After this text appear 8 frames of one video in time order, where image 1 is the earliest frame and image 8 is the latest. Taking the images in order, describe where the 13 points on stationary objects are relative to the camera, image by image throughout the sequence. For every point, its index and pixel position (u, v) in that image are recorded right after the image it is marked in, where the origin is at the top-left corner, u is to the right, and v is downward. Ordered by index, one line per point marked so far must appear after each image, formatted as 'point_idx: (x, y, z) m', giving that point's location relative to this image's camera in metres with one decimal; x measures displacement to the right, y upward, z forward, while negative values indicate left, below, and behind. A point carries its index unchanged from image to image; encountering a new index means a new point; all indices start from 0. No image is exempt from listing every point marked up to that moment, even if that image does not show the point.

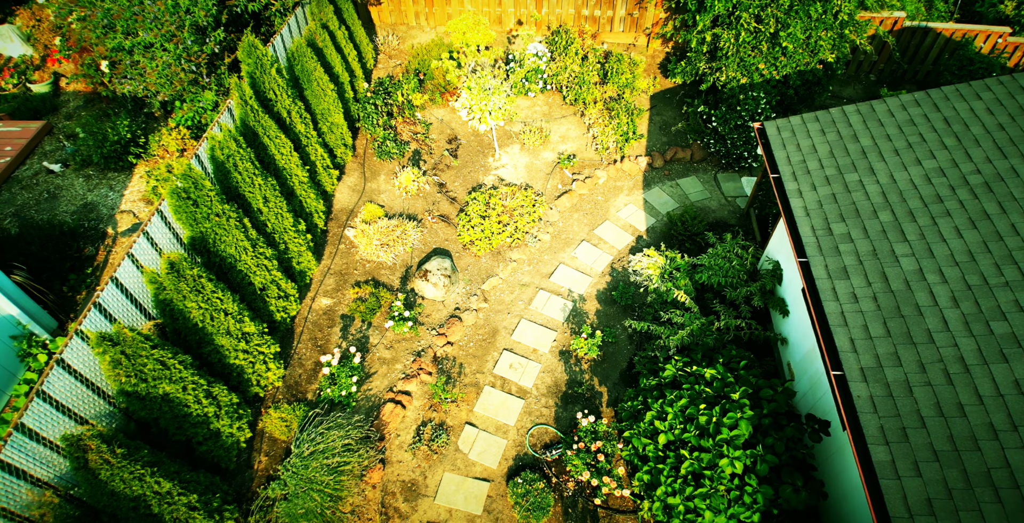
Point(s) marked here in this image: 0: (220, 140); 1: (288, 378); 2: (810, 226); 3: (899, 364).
0: (-3.3, +1.4, +6.3) m
1: (-3.0, -1.5, +7.3) m
2: (+3.2, +0.4, +5.9) m
3: (+3.3, -0.9, +4.7) m
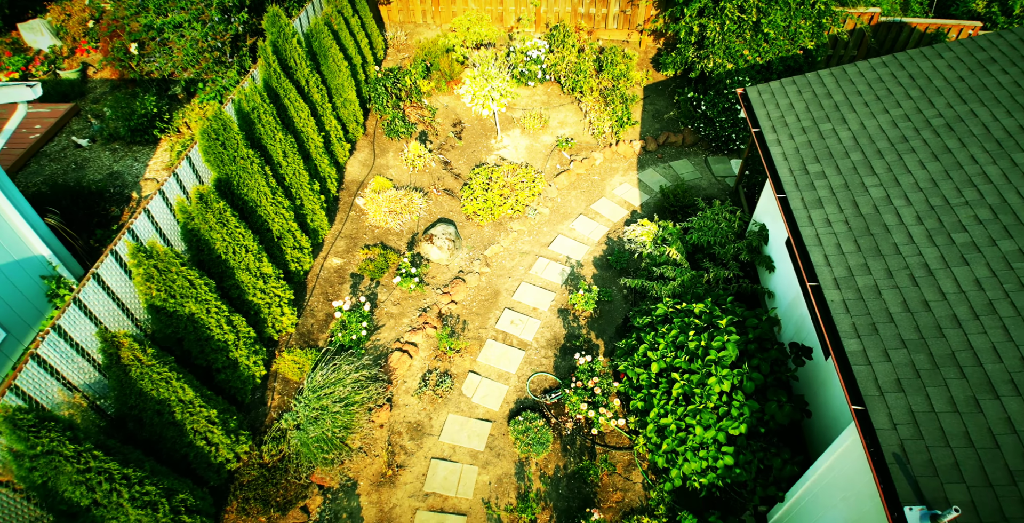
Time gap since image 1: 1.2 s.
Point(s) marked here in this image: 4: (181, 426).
0: (-3.3, +2.1, +6.9) m
1: (-3.0, -0.9, +7.7) m
2: (+3.2, +1.1, +6.4) m
3: (+3.4, -0.1, +5.2) m
4: (-3.3, -1.7, +5.5) m
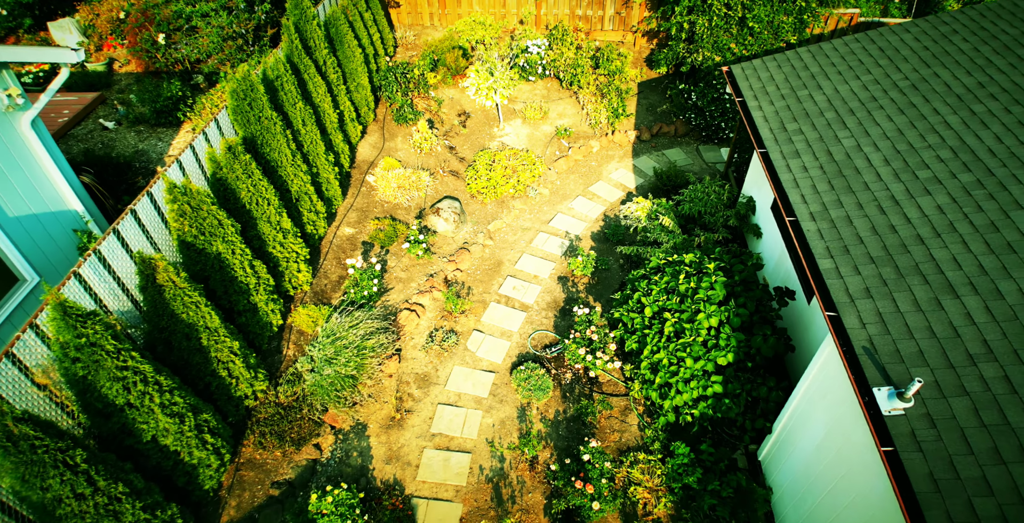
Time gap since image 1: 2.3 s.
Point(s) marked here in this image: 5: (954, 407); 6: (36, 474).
0: (-3.3, +2.7, +7.5) m
1: (-2.9, -0.4, +8.1) m
2: (+3.3, +1.7, +7.0) m
3: (+3.4, +0.6, +5.7) m
4: (-3.3, -1.0, +5.9) m
5: (+3.2, -1.1, +3.9) m
6: (-3.6, -1.6, +4.1) m
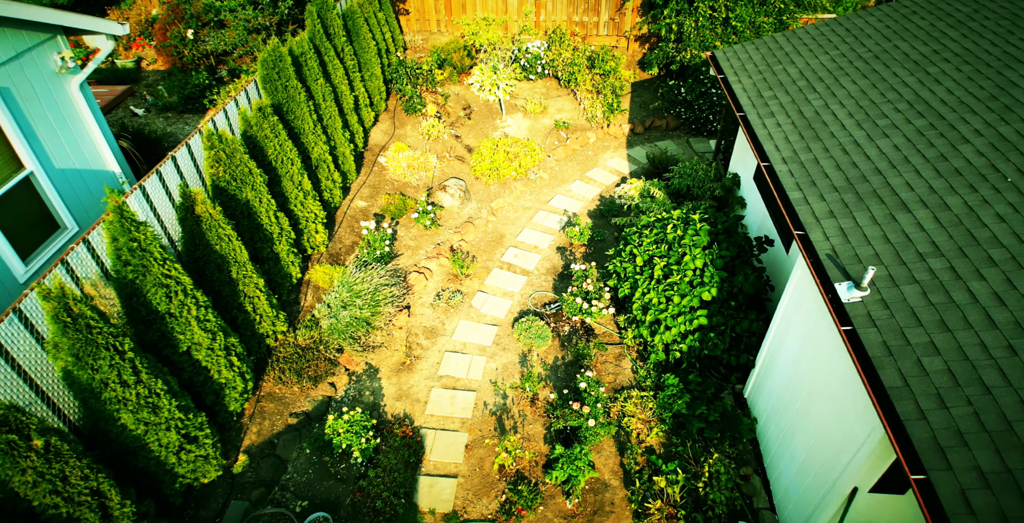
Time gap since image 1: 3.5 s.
0: (-3.2, +3.3, +8.3) m
1: (-2.9, +0.2, +8.7) m
2: (+3.3, +2.3, +7.7) m
3: (+3.4, +1.3, +6.3) m
4: (-3.3, -0.3, +6.5) m
5: (+3.2, -0.3, +4.5) m
6: (-3.5, -0.8, +4.6) m
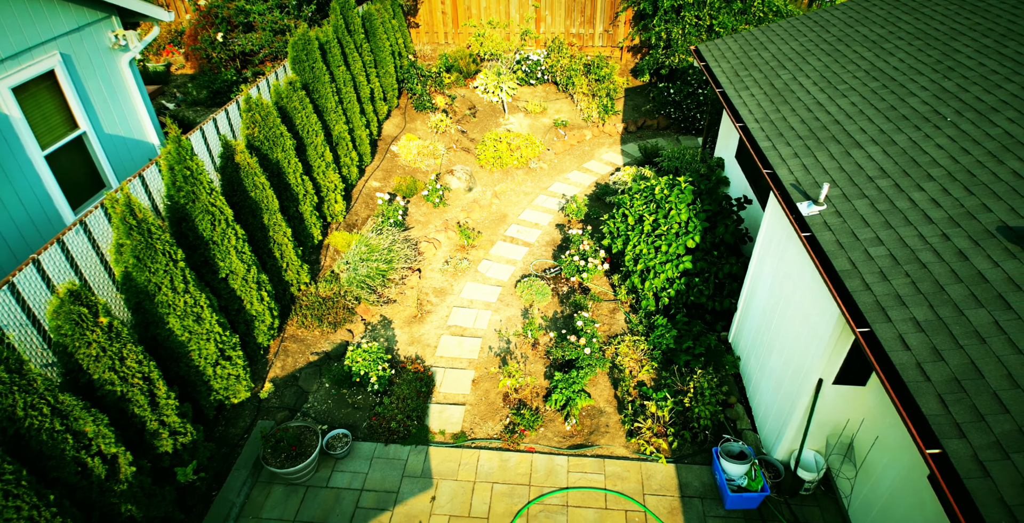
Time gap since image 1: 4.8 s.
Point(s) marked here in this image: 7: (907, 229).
0: (-3.2, +3.8, +9.2) m
1: (-2.8, +0.7, +9.5) m
2: (+3.4, +2.9, +8.6) m
3: (+3.5, +1.9, +7.2) m
4: (-3.2, +0.4, +7.2) m
5: (+3.3, +0.5, +5.2) m
6: (-3.5, 0.0, +5.3) m
7: (+3.5, +0.3, +4.8) m
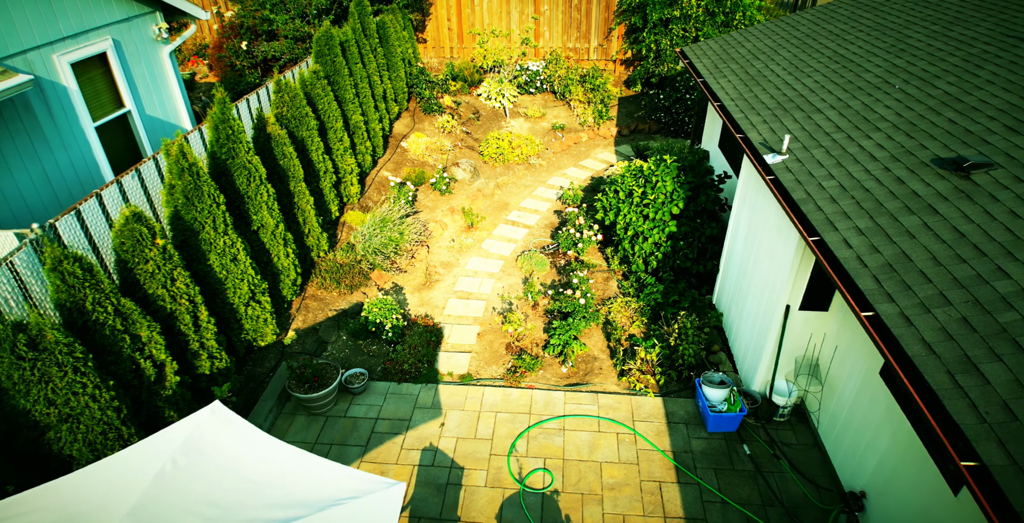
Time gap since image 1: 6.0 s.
0: (-3.1, +4.2, +10.2) m
1: (-2.8, +1.1, +10.2) m
2: (+3.4, +3.3, +9.5) m
3: (+3.5, +2.5, +8.0) m
4: (-3.2, +0.9, +8.0) m
5: (+3.3, +1.2, +6.0) m
6: (-3.5, +0.7, +6.0) m
7: (+3.5, +1.0, +5.6) m
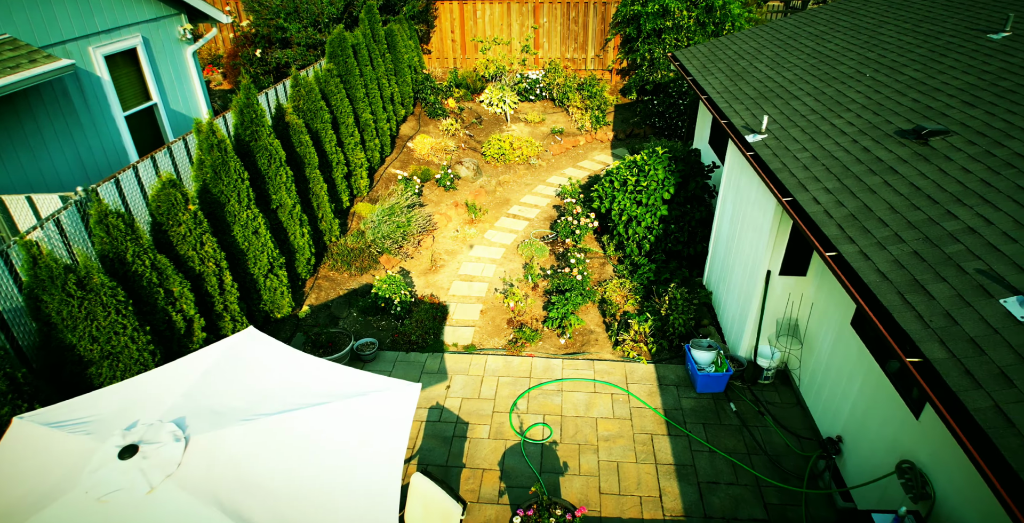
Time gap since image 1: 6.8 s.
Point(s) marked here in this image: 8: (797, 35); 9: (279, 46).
0: (-3.1, +4.4, +10.8) m
1: (-2.8, +1.3, +10.8) m
2: (+3.4, +3.5, +10.2) m
3: (+3.5, +2.7, +8.6) m
4: (-3.2, +1.2, +8.5) m
5: (+3.3, +1.5, +6.6) m
6: (-3.4, +1.1, +6.5) m
7: (+3.5, +1.3, +6.1) m
8: (+5.1, +4.1, +9.9) m
9: (-5.8, +5.4, +13.7) m
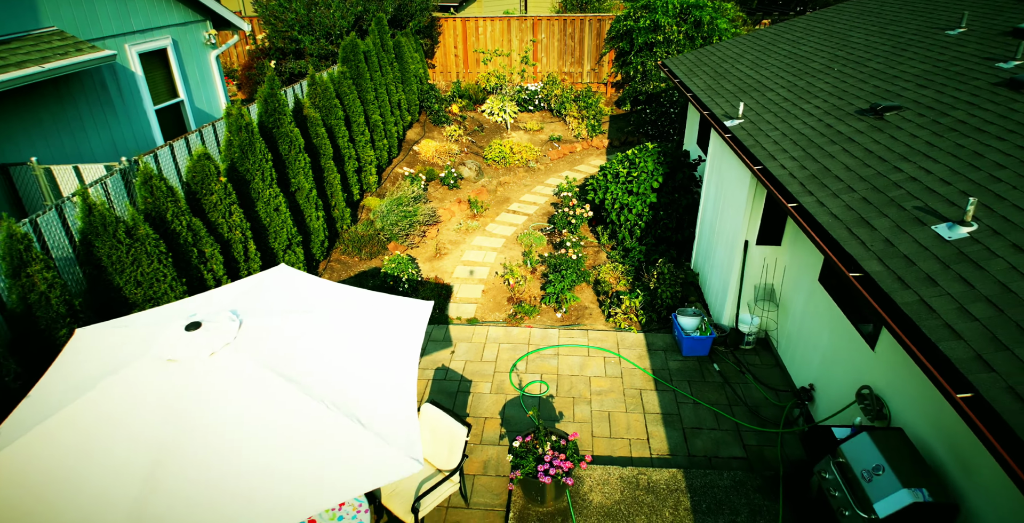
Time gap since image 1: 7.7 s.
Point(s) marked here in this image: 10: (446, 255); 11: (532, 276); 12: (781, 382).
0: (-3.1, +4.6, +11.6) m
1: (-2.8, +1.5, +11.4) m
2: (+3.4, +3.7, +10.9) m
3: (+3.5, +3.0, +9.3) m
4: (-3.2, +1.5, +9.1) m
5: (+3.3, +1.9, +7.2) m
6: (-3.4, +1.4, +7.2) m
7: (+3.5, +1.7, +6.8) m
8: (+5.1, +4.3, +10.7) m
9: (-5.8, +5.4, +14.5) m
10: (-1.2, +0.1, +10.1) m
11: (+0.3, -0.3, +9.2) m
12: (+3.3, -1.5, +6.7) m
